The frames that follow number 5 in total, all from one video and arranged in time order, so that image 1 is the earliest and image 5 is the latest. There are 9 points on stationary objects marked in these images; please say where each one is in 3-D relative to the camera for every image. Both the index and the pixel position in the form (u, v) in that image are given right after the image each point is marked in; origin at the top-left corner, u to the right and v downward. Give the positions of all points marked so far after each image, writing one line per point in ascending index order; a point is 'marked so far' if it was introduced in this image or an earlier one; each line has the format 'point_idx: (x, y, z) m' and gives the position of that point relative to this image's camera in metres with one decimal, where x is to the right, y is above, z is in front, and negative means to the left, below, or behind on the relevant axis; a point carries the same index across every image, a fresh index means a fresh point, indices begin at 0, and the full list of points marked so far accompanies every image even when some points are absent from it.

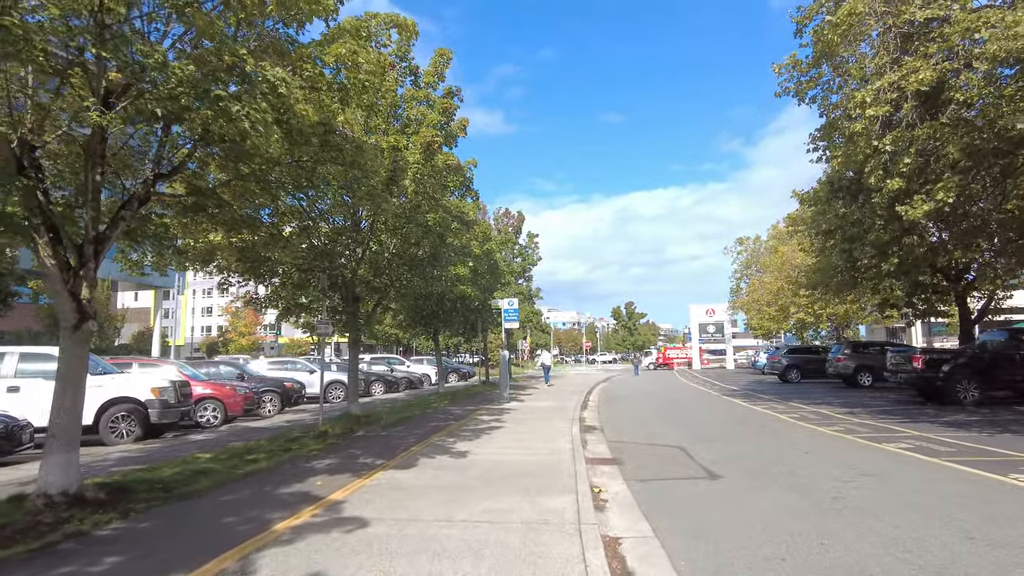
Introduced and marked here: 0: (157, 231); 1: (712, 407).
0: (-4.0, +0.6, +7.7) m
1: (+5.6, -3.4, +18.9) m
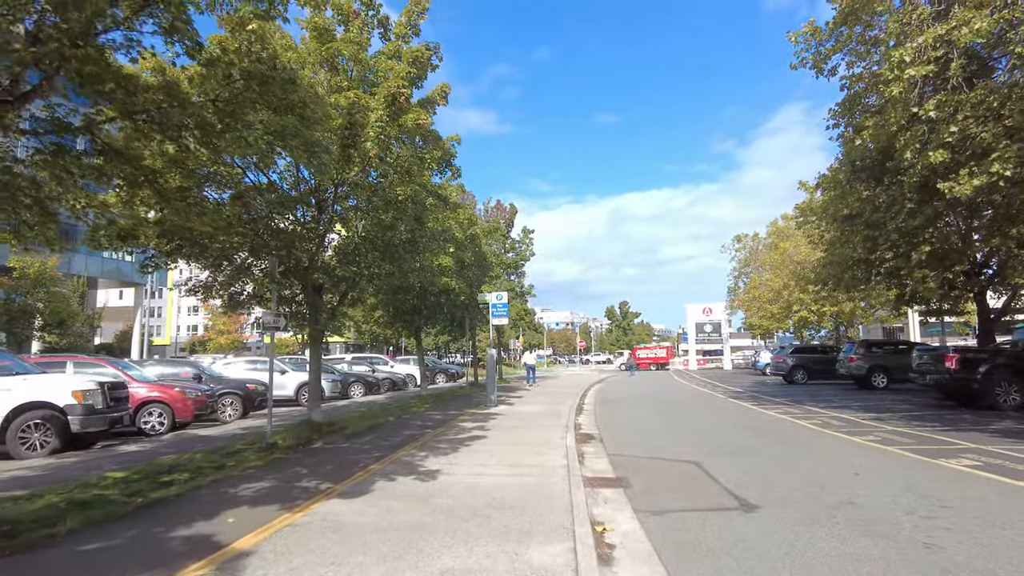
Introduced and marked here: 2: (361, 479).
0: (-4.2, +0.9, +5.8) m
1: (+5.3, -3.2, +17.1) m
2: (-1.7, -2.2, +7.8) m
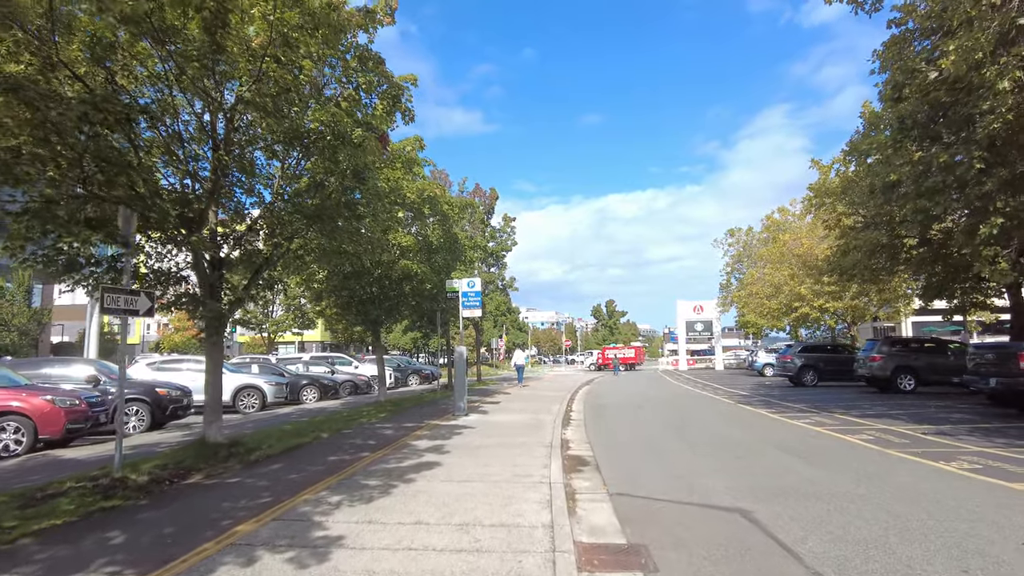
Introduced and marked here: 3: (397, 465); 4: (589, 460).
0: (-4.6, +1.2, +2.5) m
1: (+4.7, -2.8, +14.0) m
2: (-2.1, -1.8, +4.5) m
3: (-1.5, -2.3, +8.6) m
4: (+1.1, -2.5, +9.7) m
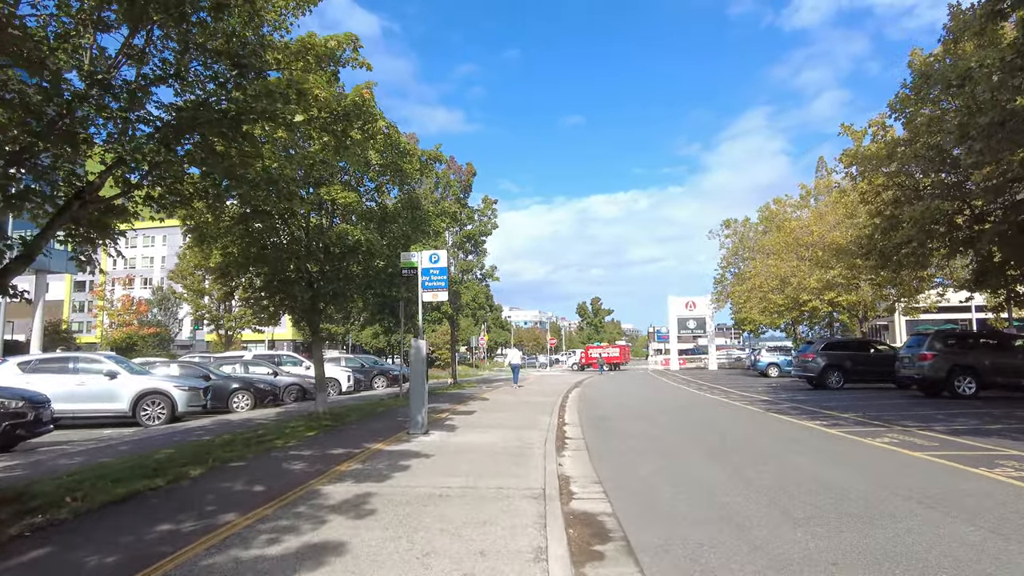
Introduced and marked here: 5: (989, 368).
0: (-4.6, +1.7, -1.5) m
1: (+4.3, -2.4, +10.2) m
2: (-2.3, -1.4, +0.6) m
3: (-1.7, -1.8, +4.6) m
4: (+0.8, -2.0, +5.8) m
5: (+12.6, -2.1, +17.7) m
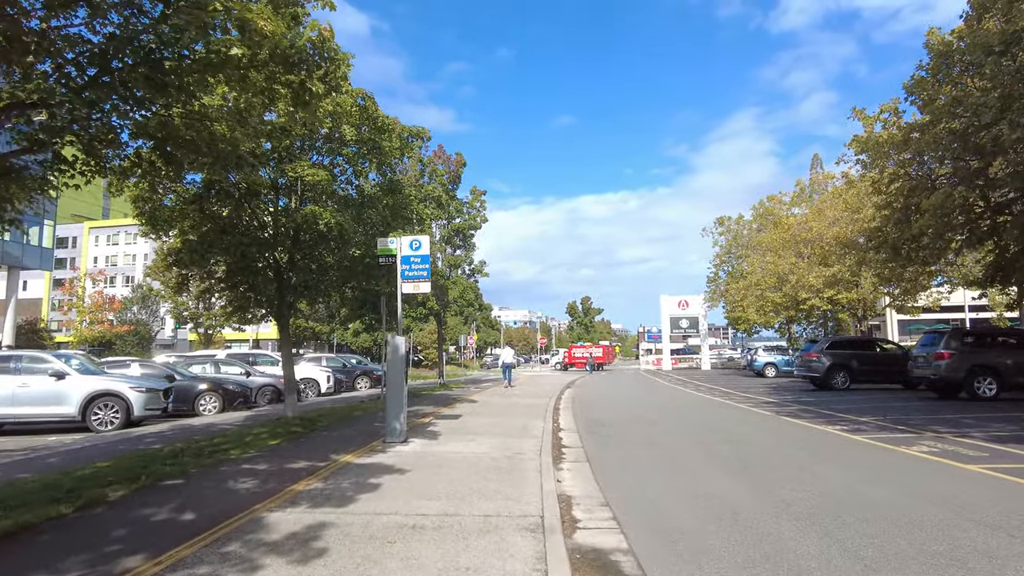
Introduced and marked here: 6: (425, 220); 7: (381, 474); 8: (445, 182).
0: (-4.6, +1.9, -2.9) m
1: (+4.2, -2.2, +9.0) m
2: (-2.2, -1.2, -0.8) m
3: (-1.8, -1.6, +3.3) m
4: (+0.8, -1.9, +4.5) m
5: (+12.3, -2.0, +16.6) m
6: (-2.0, +1.5, +15.5) m
7: (-1.4, -2.0, +7.3) m
8: (-1.9, +3.1, +19.7) m
